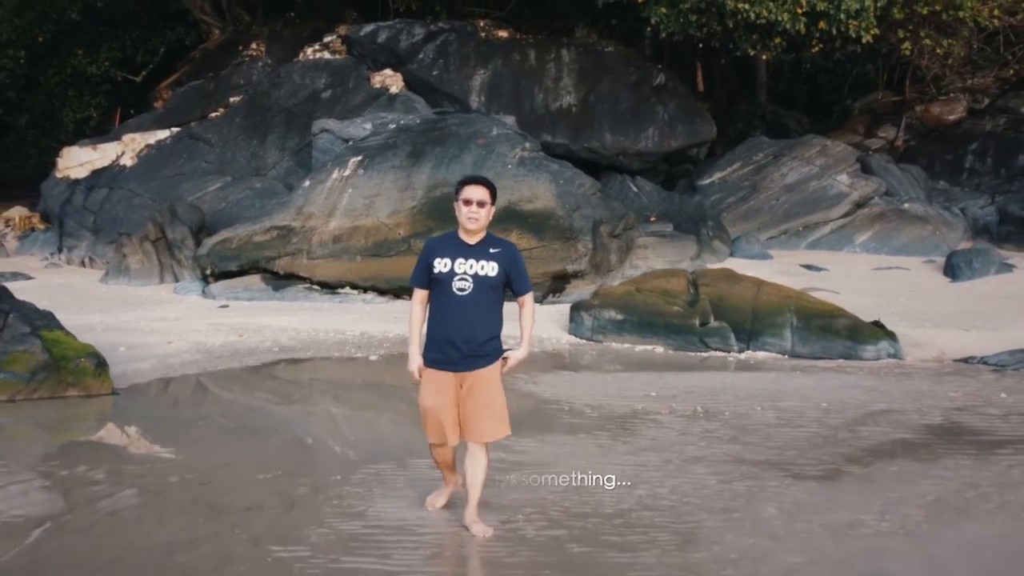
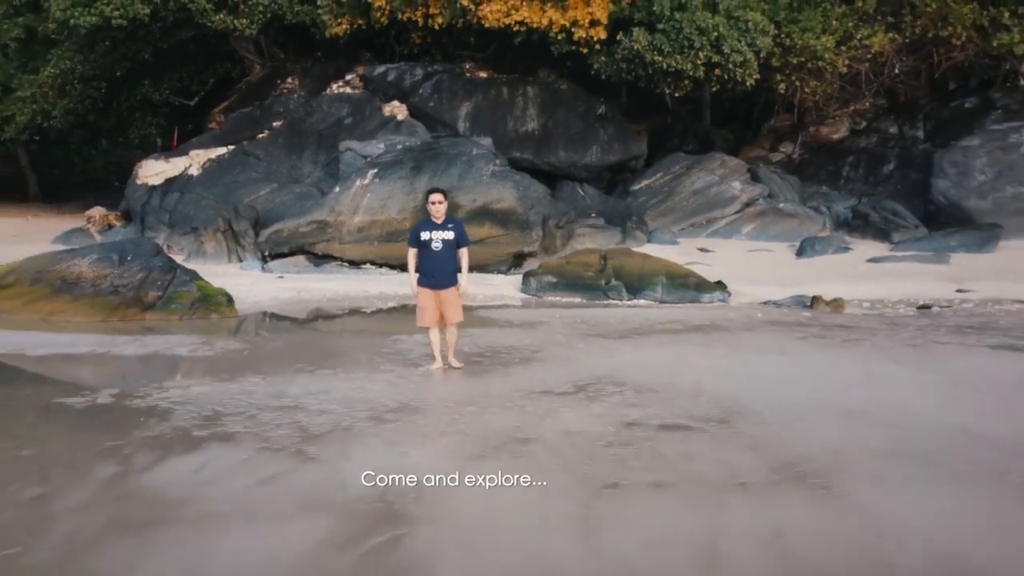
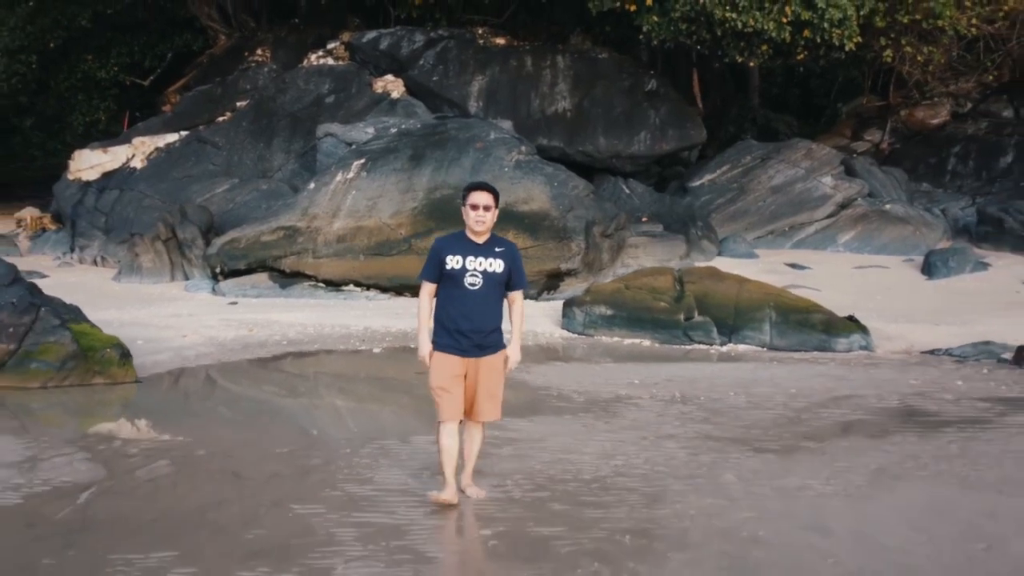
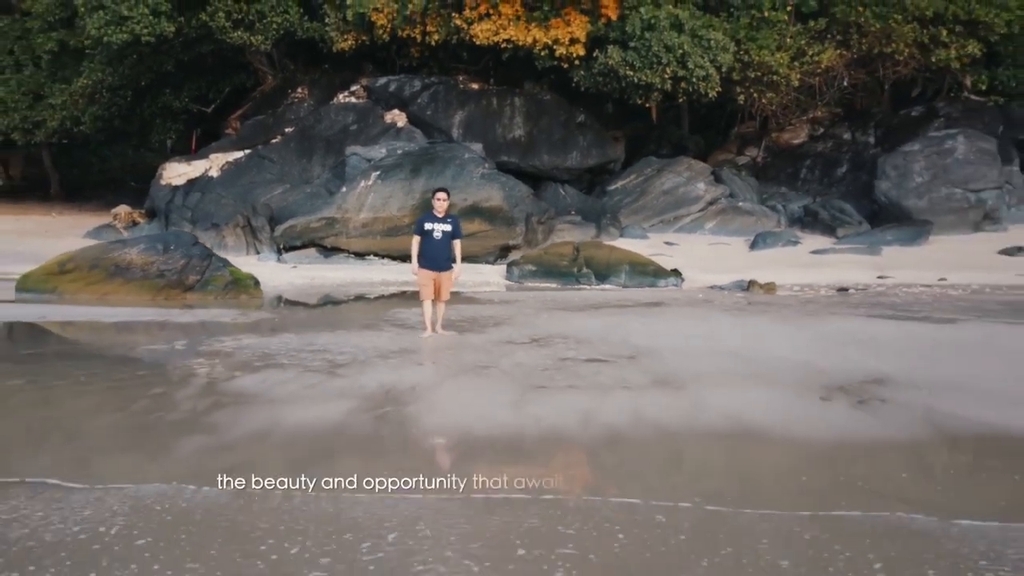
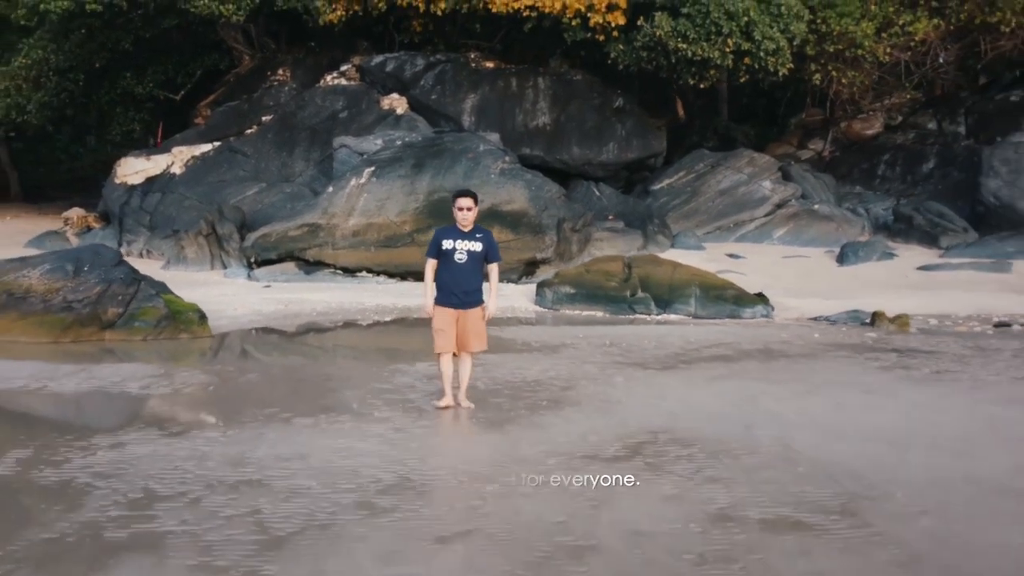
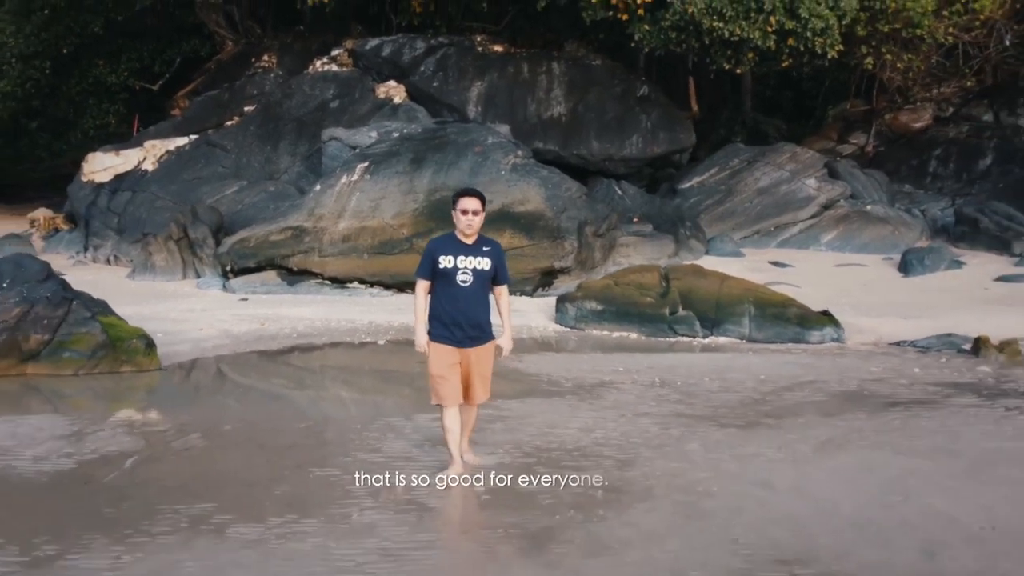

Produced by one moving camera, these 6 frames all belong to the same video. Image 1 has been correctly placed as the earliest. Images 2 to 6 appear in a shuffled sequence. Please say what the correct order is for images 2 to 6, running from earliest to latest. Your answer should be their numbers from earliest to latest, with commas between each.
3, 6, 5, 2, 4
